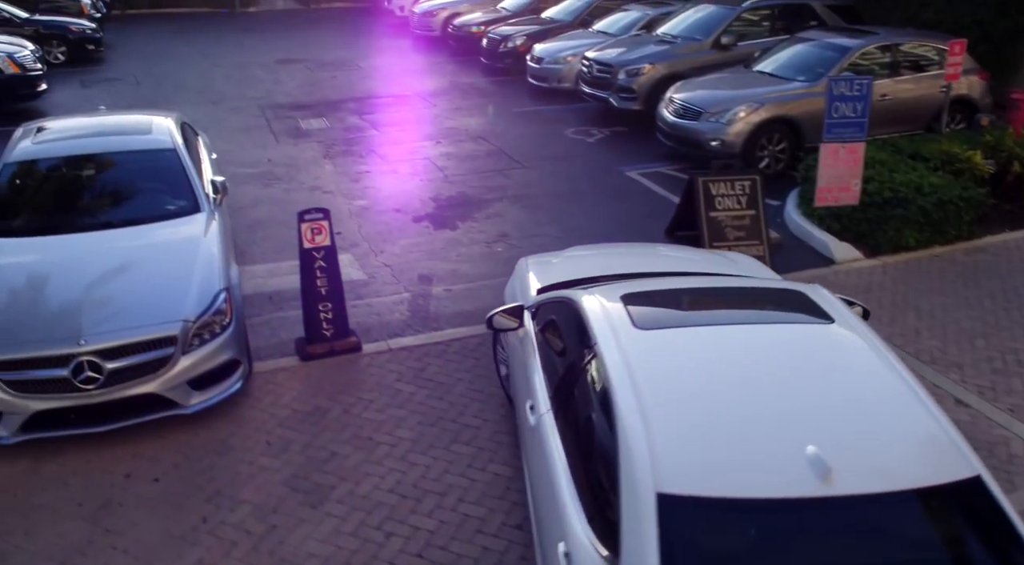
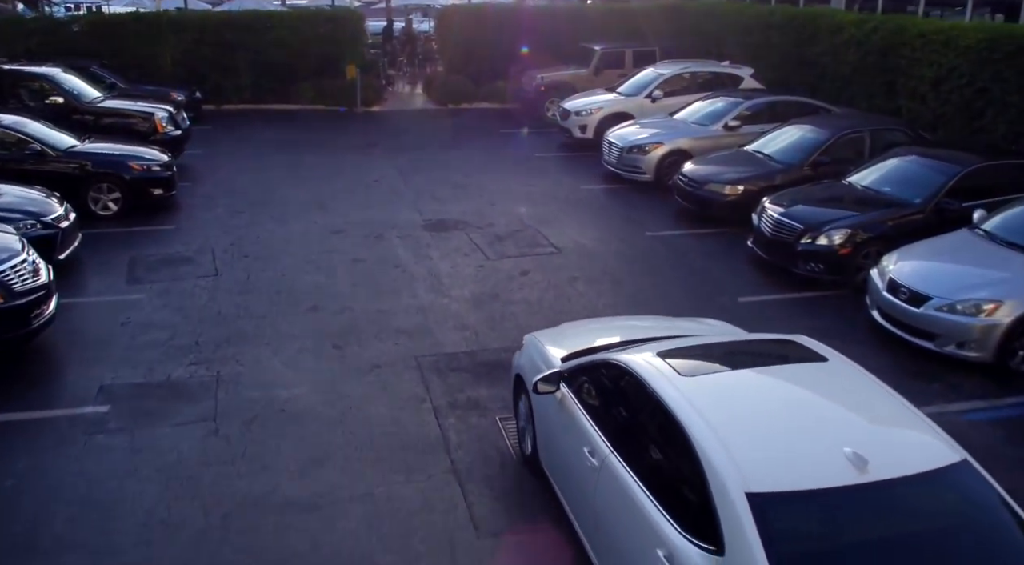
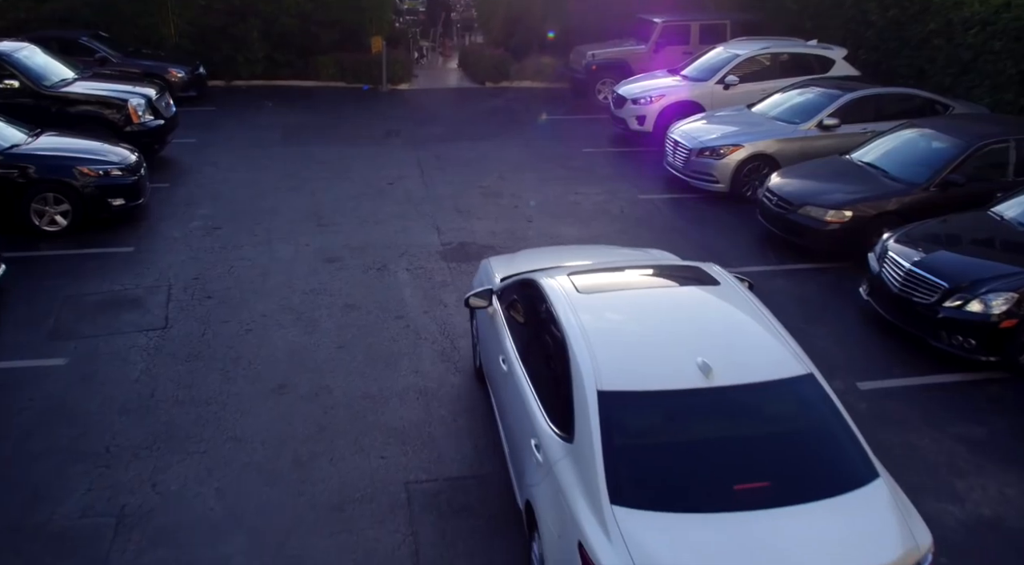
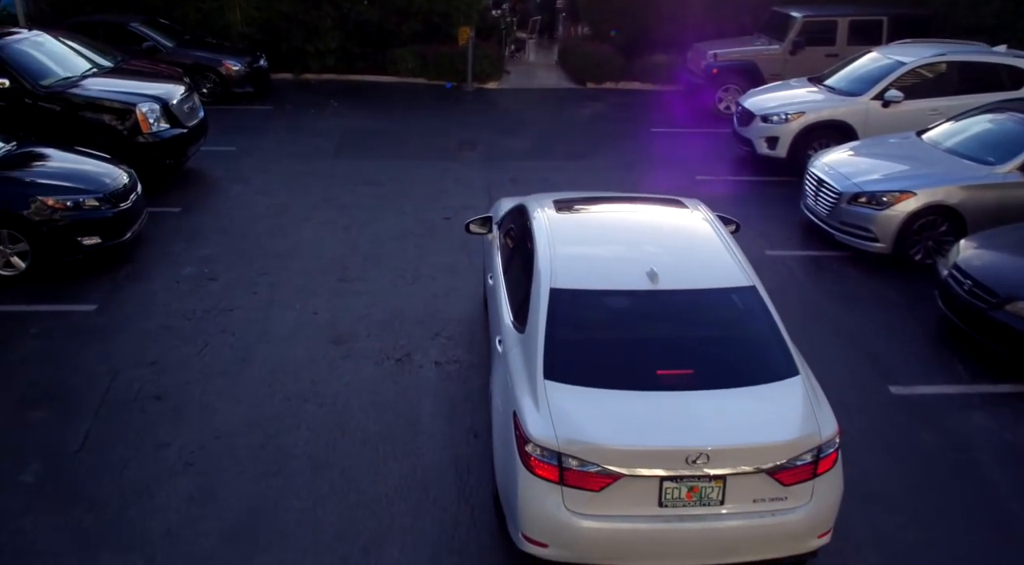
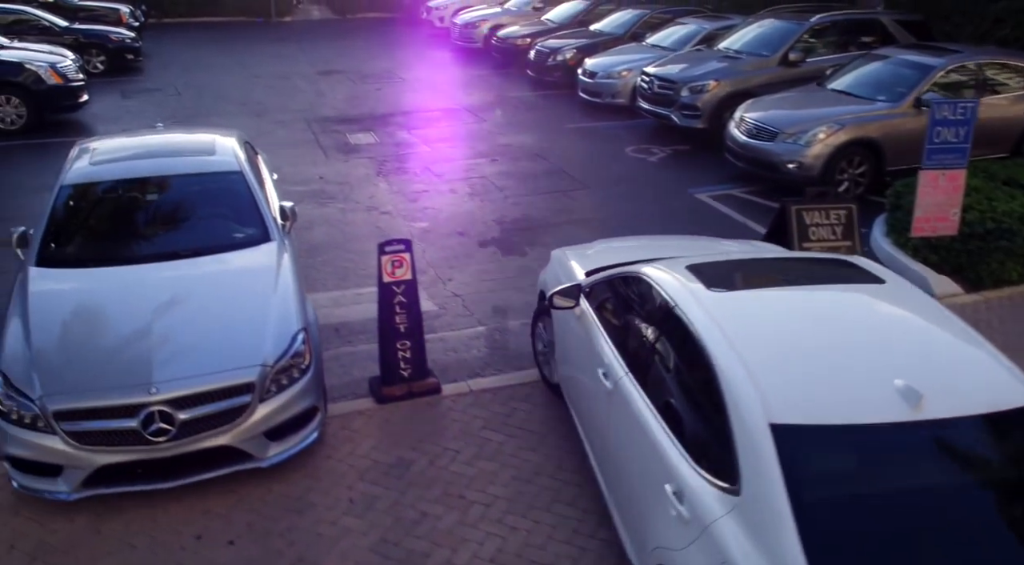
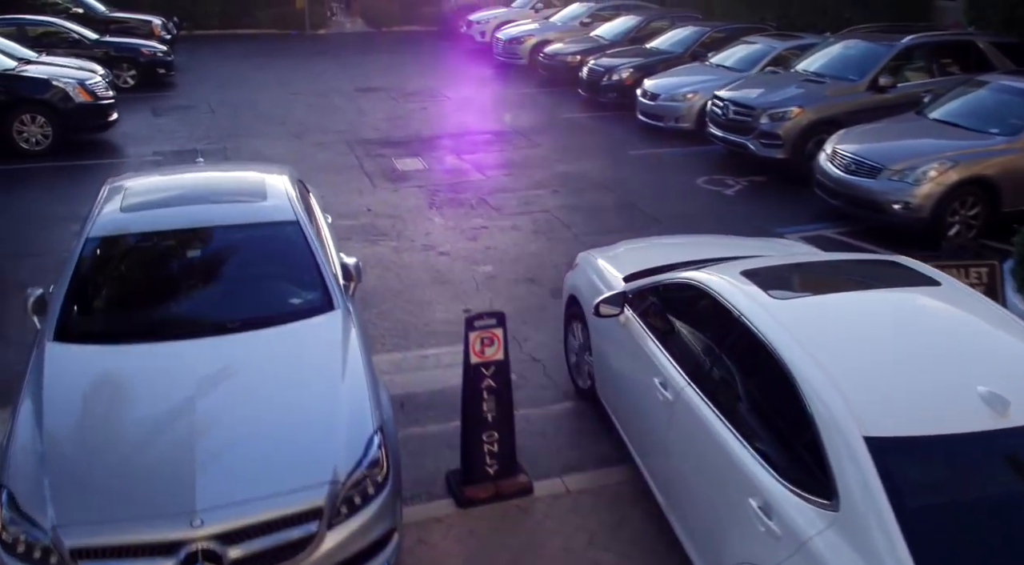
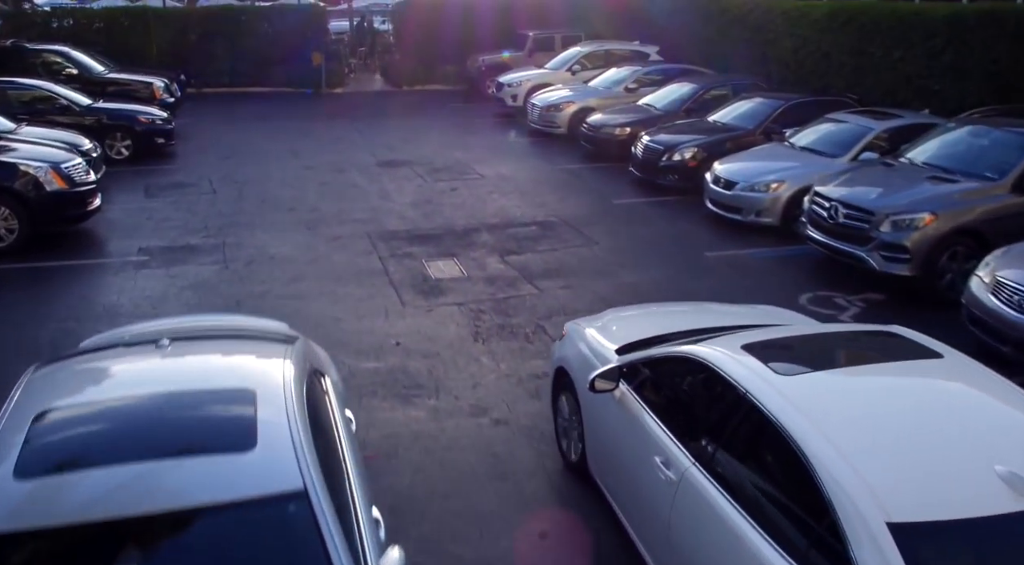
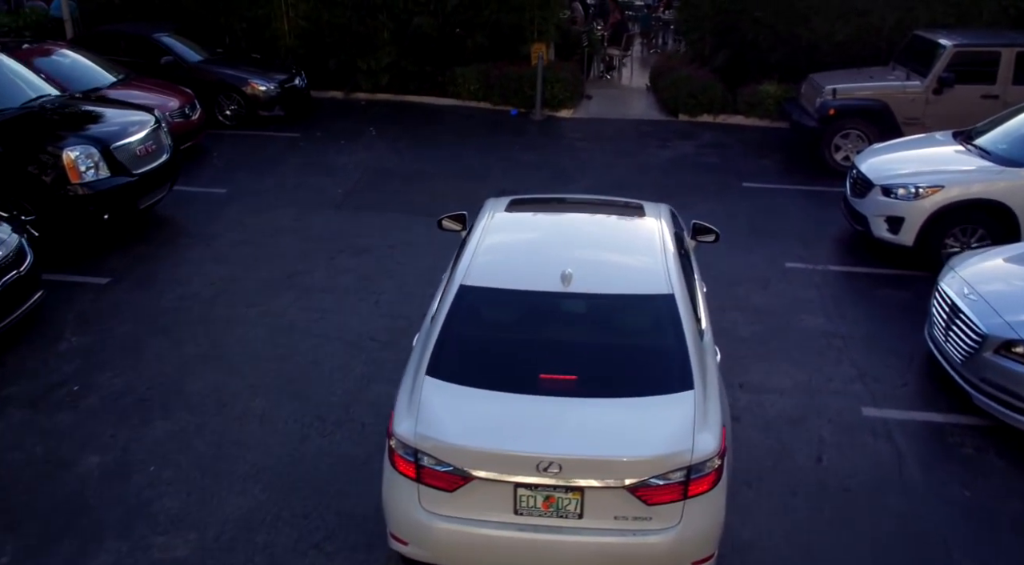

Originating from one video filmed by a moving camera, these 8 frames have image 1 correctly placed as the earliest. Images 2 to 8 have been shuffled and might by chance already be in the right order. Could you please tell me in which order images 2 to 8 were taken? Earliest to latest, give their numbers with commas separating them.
5, 6, 7, 2, 3, 4, 8
